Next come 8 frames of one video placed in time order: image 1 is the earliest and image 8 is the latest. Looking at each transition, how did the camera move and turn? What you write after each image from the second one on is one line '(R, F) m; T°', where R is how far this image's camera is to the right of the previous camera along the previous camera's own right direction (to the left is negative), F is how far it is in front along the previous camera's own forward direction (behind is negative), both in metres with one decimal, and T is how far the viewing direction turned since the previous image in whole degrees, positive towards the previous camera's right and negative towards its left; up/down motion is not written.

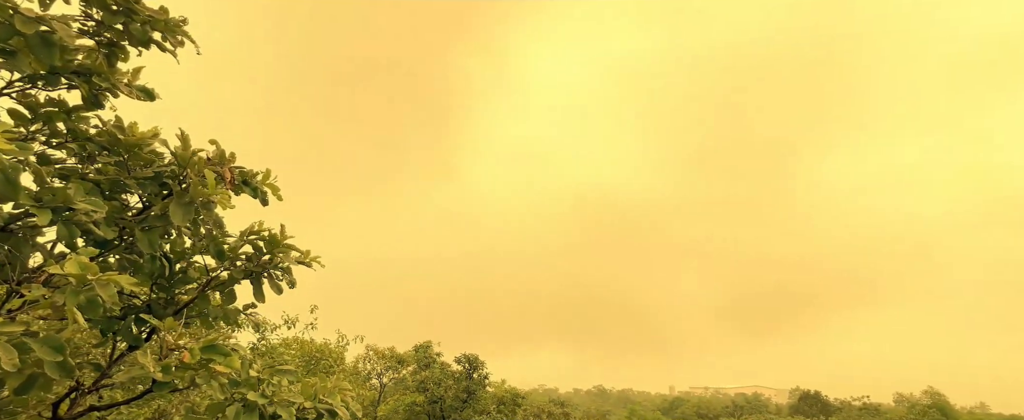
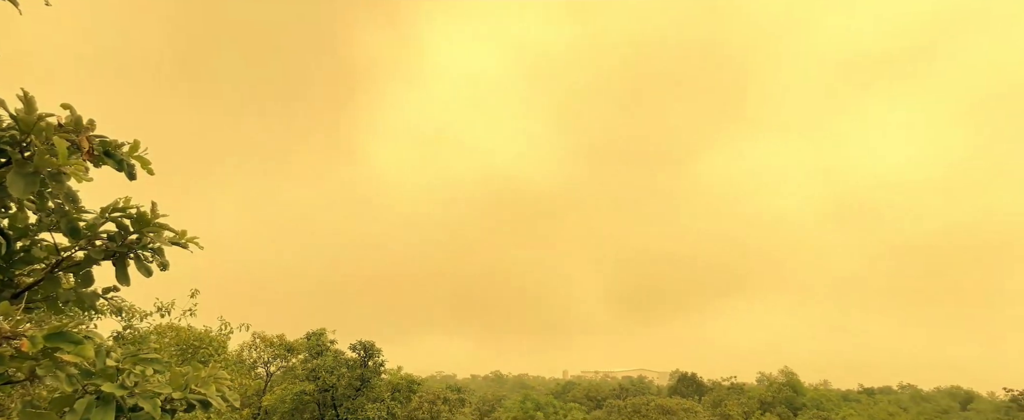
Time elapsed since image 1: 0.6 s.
(+0.9, -0.3) m; +9°
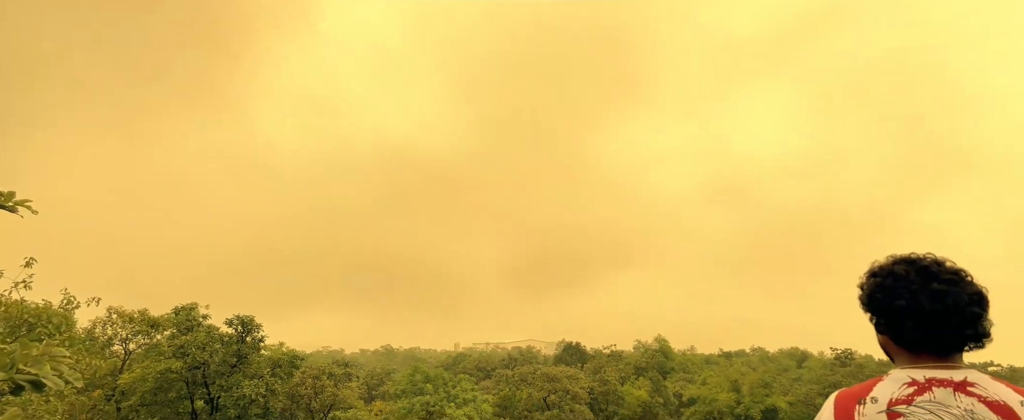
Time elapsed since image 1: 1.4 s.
(+1.2, -0.2) m; +10°
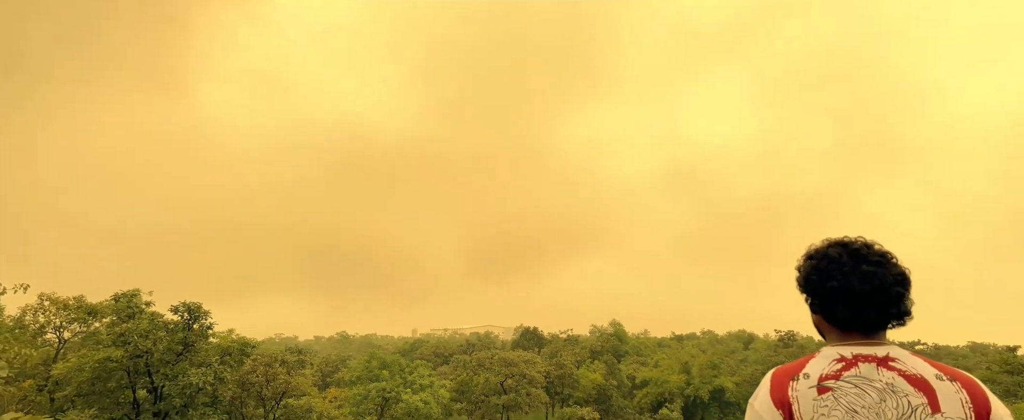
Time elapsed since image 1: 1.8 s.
(+0.5, 0.0) m; +4°
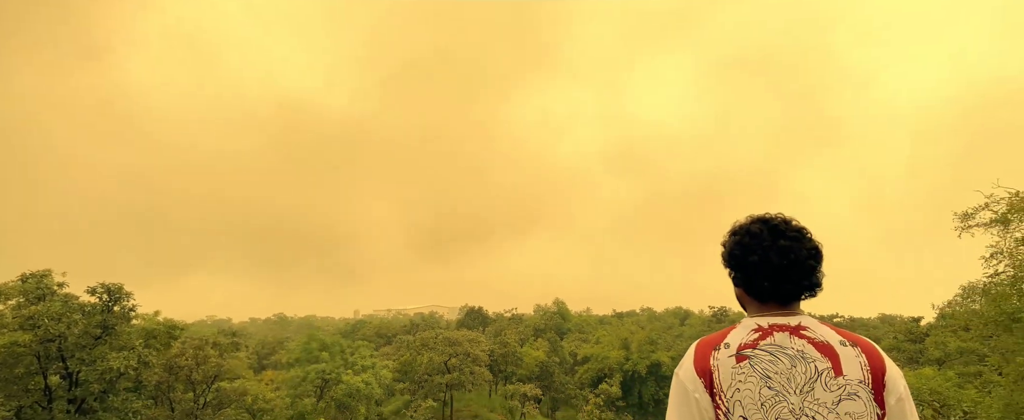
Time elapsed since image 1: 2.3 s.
(+0.8, +0.1) m; +5°
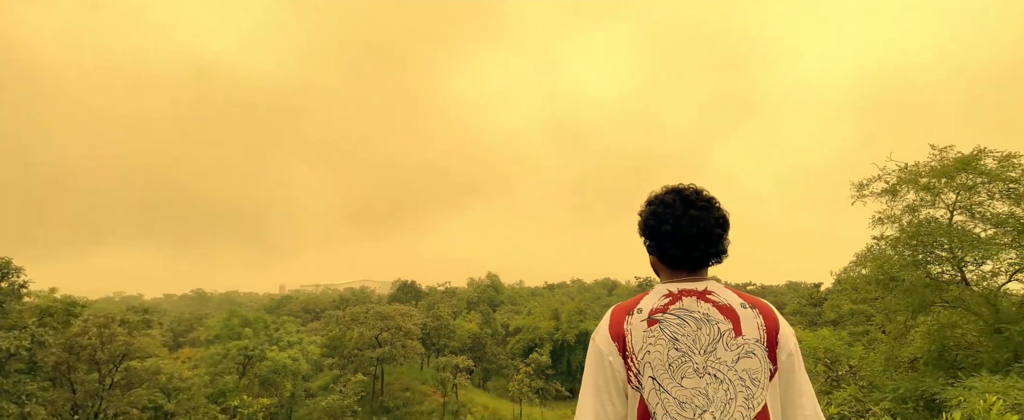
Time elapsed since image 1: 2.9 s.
(+0.9, 0.0) m; +6°
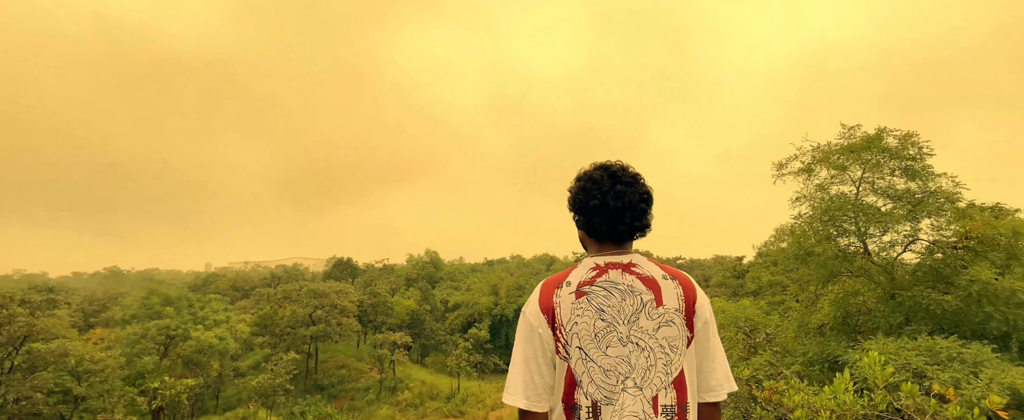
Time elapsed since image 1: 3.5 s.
(+0.6, 0.0) m; +6°
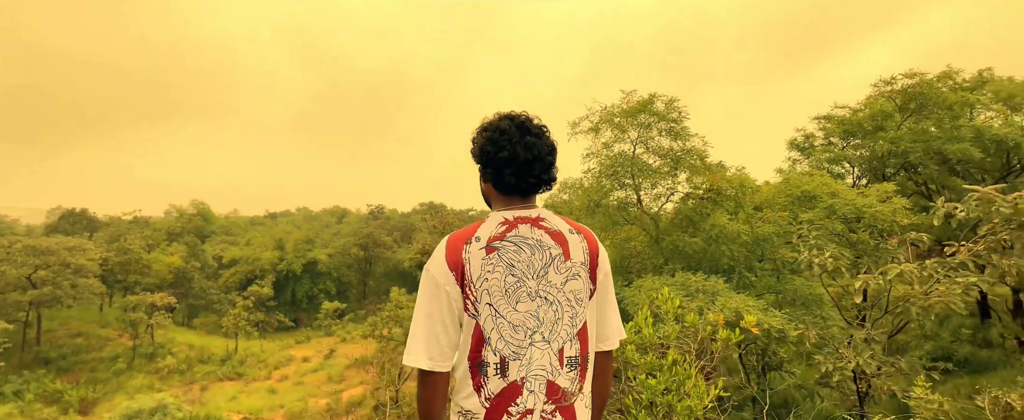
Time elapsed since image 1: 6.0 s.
(-3.7, +2.2) m; +21°
